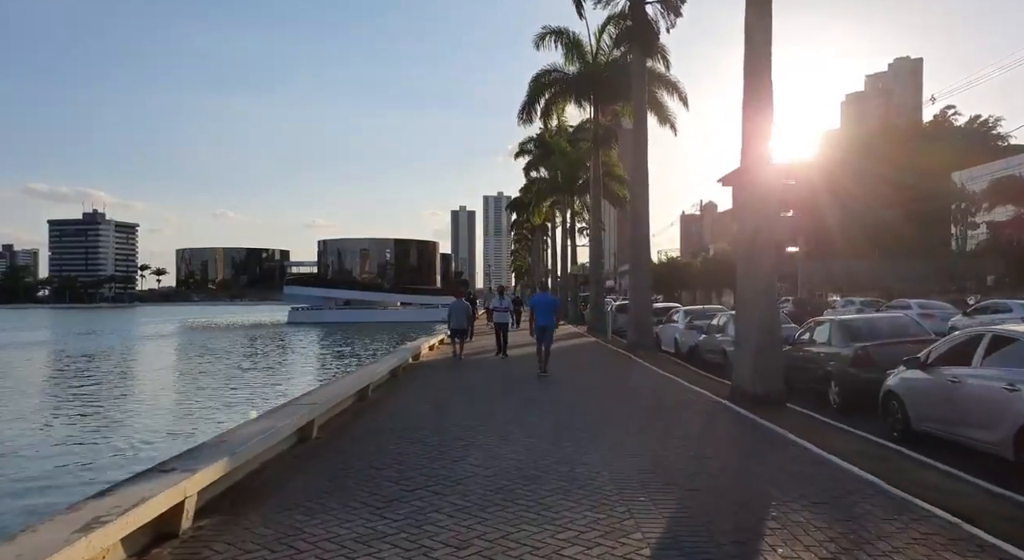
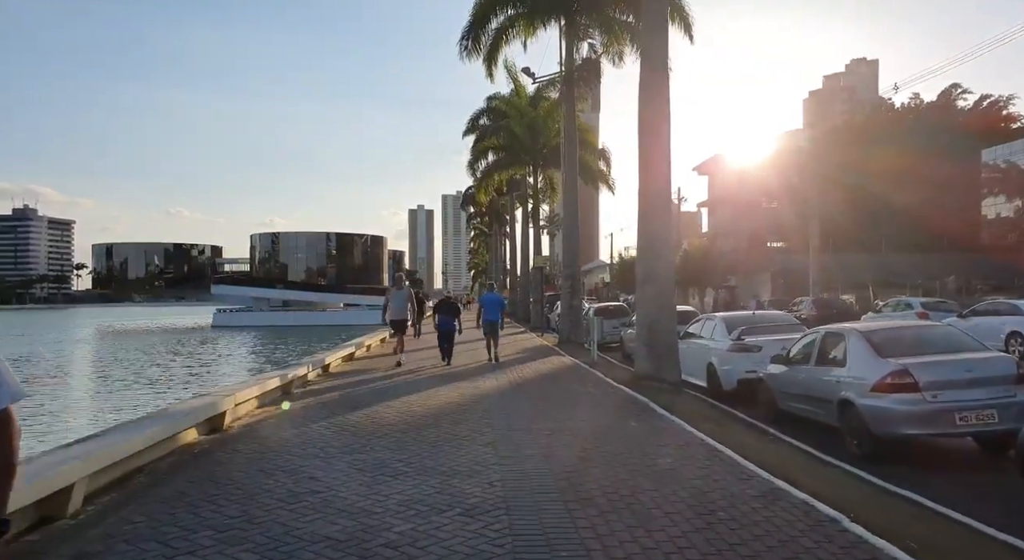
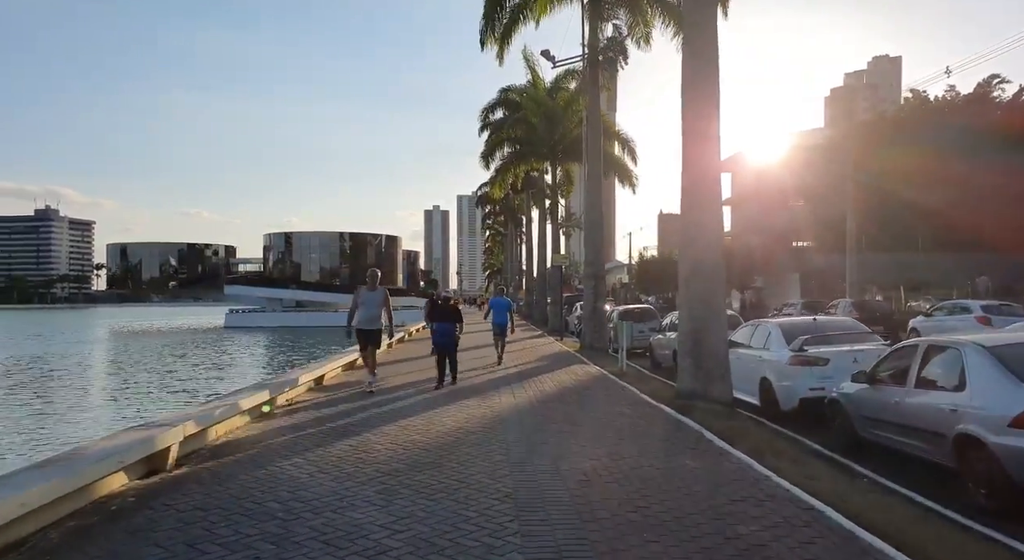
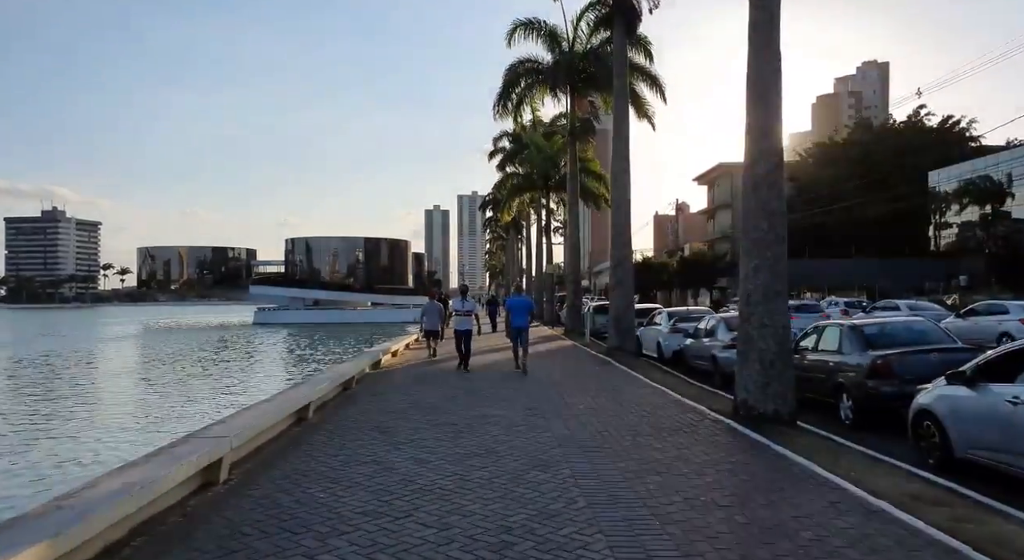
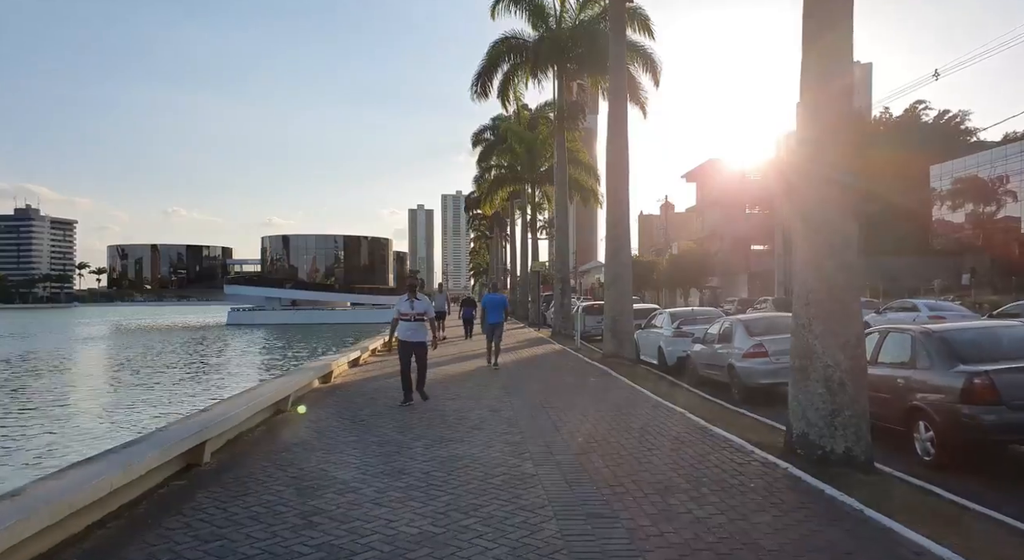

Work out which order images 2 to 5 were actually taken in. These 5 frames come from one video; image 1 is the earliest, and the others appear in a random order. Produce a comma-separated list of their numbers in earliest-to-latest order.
4, 5, 2, 3
